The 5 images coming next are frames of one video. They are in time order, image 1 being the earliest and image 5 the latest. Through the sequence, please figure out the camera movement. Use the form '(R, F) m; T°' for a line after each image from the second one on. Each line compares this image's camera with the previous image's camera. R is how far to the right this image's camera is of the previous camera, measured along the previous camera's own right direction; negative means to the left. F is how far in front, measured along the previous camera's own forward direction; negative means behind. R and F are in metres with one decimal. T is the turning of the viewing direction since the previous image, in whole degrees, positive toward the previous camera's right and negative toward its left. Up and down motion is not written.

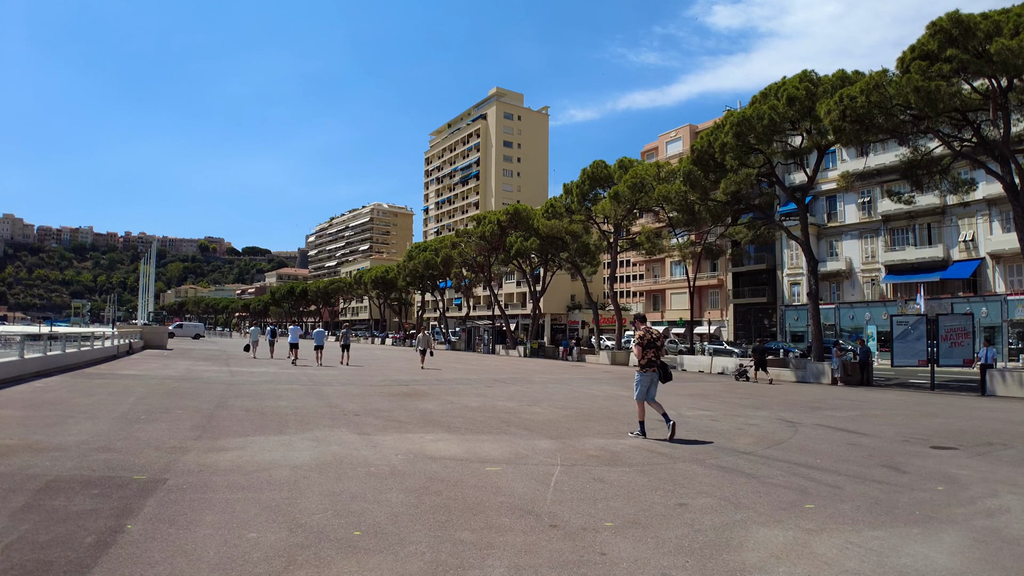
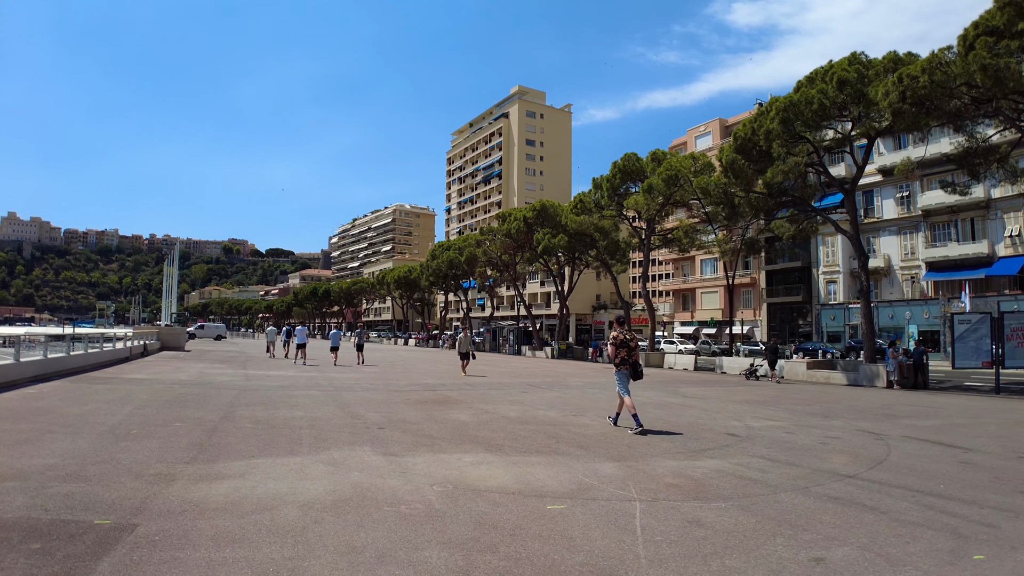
(-0.3, +1.3) m; -2°
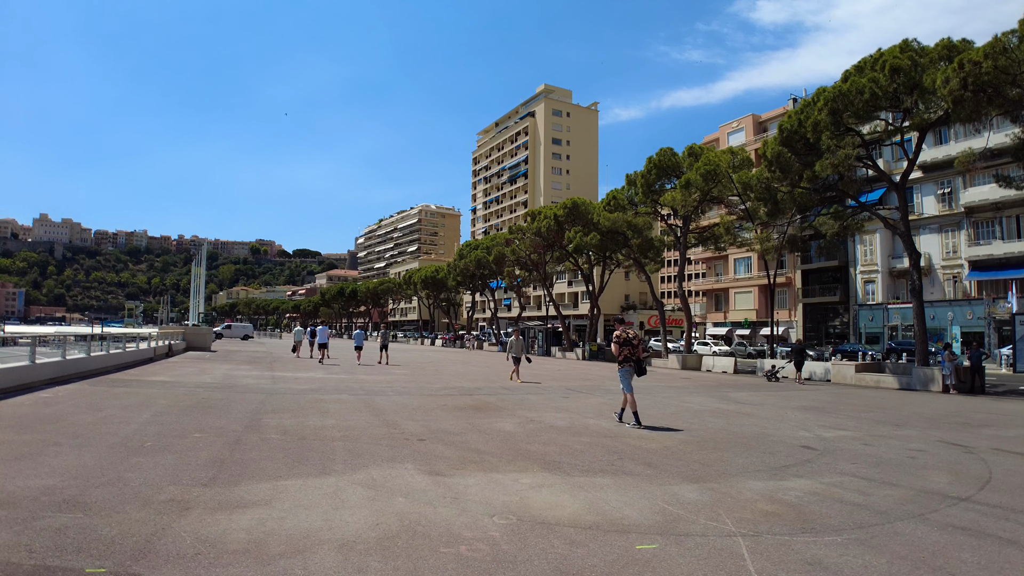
(-0.3, +0.8) m; -2°
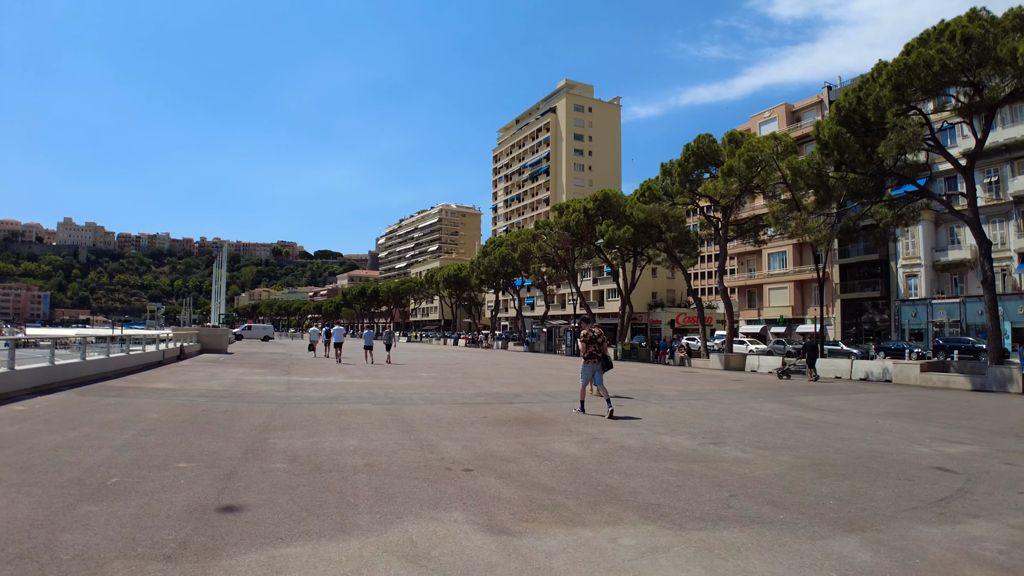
(-0.4, +1.5) m; -2°
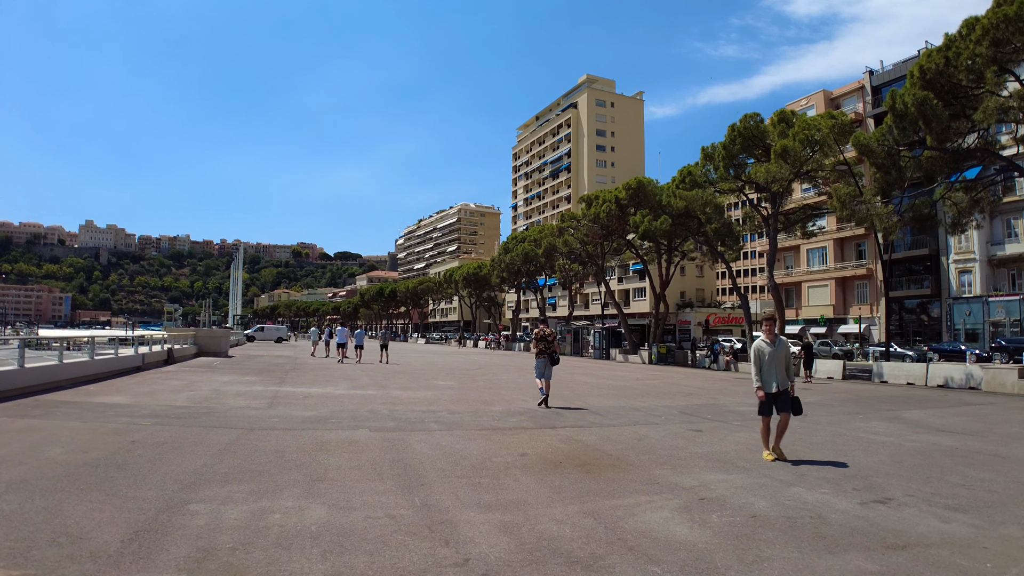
(-0.3, +2.5) m; -2°
